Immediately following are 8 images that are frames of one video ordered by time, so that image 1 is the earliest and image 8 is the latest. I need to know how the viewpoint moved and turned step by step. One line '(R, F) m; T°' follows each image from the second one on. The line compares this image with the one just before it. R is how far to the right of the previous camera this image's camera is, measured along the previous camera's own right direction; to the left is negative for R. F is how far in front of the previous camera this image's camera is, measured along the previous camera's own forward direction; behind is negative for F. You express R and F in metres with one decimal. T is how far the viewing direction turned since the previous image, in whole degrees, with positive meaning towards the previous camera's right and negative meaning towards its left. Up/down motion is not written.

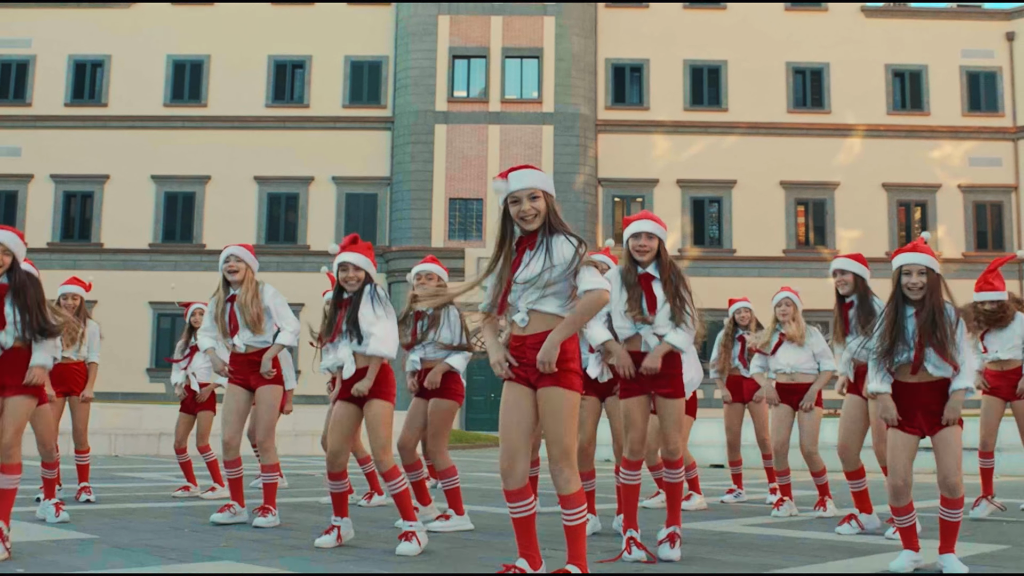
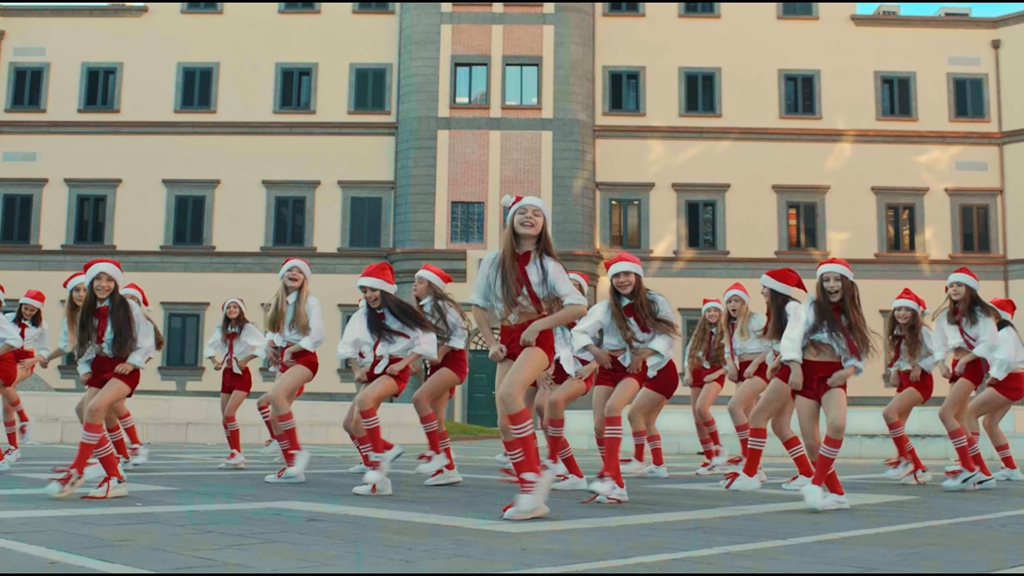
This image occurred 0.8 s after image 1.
(-0.9, -0.5) m; +2°
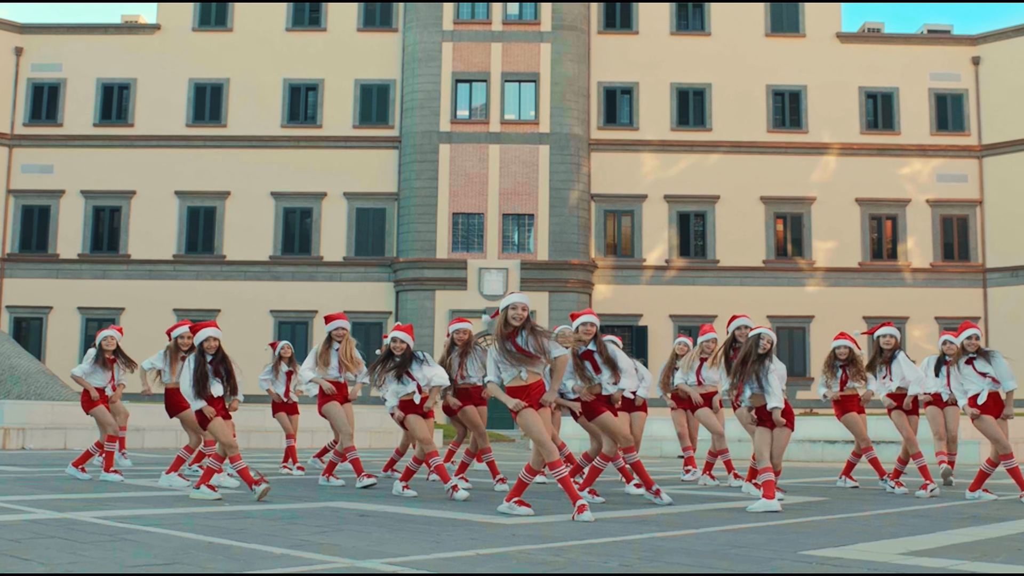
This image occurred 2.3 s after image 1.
(0.0, -1.3) m; 0°
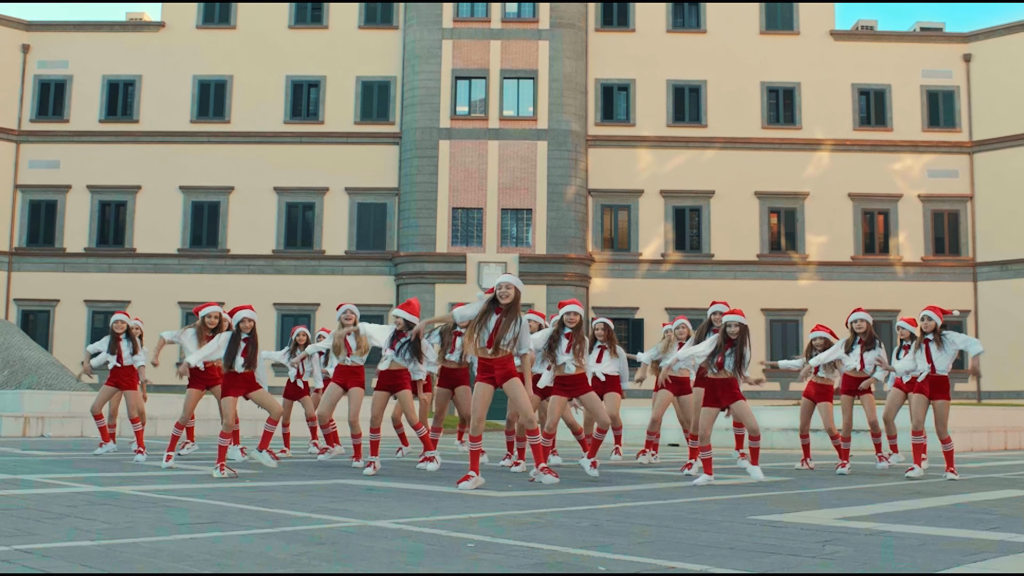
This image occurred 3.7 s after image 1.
(0.0, -0.6) m; 0°
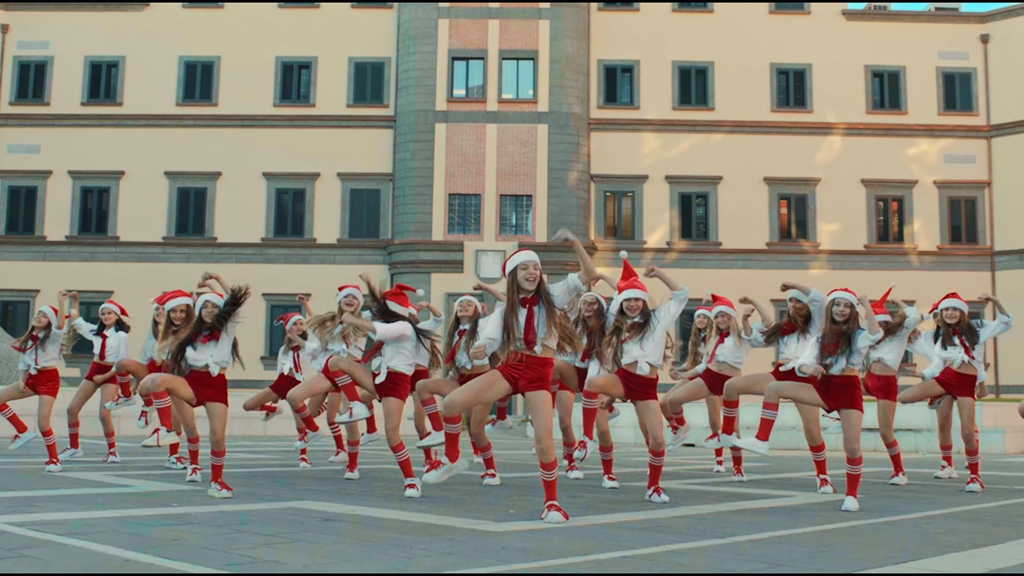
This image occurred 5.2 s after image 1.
(0.0, +1.3) m; 0°
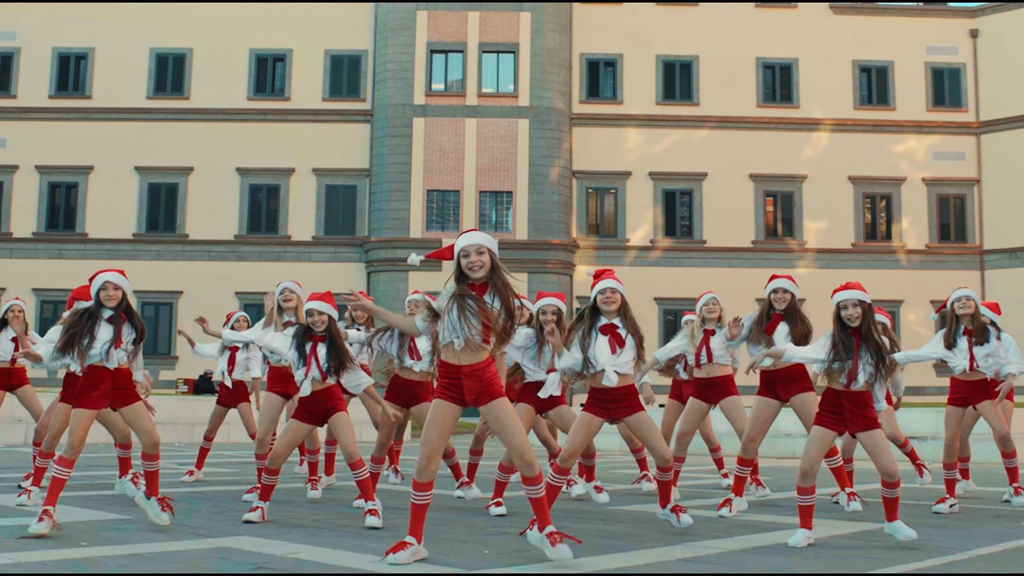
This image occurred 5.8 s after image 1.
(+0.3, +0.7) m; +1°
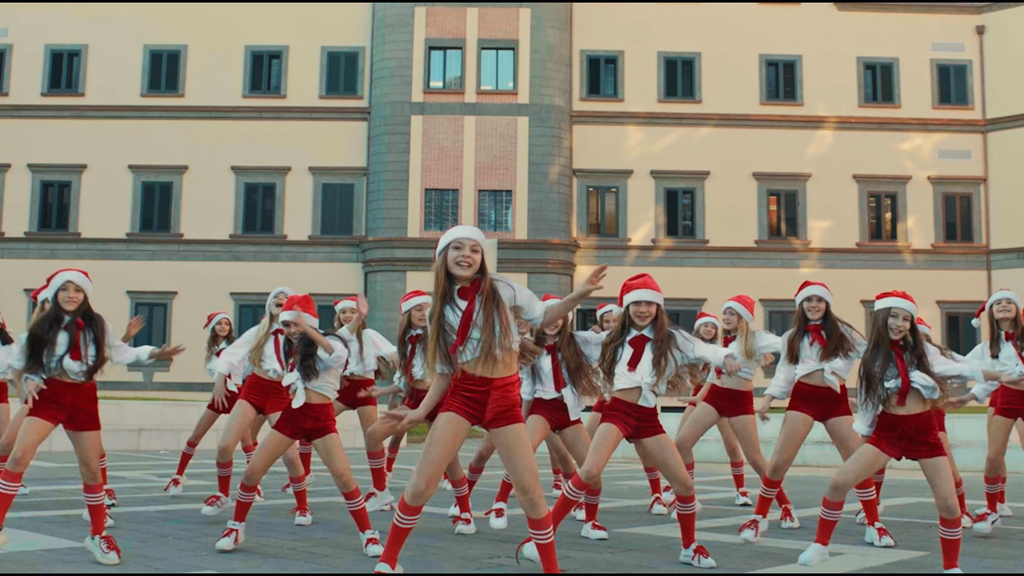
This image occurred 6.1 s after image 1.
(0.0, +0.5) m; 0°
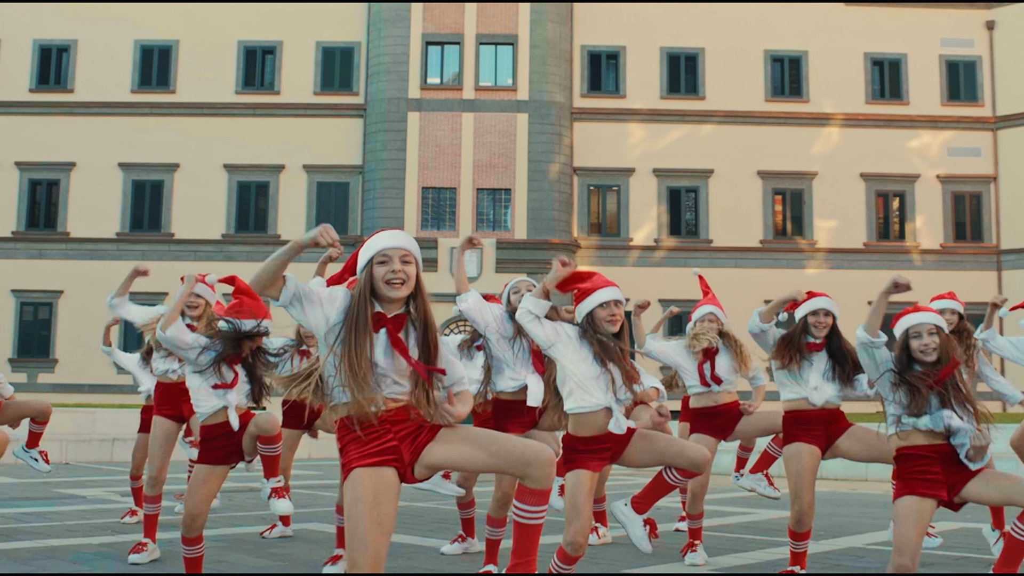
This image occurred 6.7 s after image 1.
(0.0, +0.7) m; 0°
